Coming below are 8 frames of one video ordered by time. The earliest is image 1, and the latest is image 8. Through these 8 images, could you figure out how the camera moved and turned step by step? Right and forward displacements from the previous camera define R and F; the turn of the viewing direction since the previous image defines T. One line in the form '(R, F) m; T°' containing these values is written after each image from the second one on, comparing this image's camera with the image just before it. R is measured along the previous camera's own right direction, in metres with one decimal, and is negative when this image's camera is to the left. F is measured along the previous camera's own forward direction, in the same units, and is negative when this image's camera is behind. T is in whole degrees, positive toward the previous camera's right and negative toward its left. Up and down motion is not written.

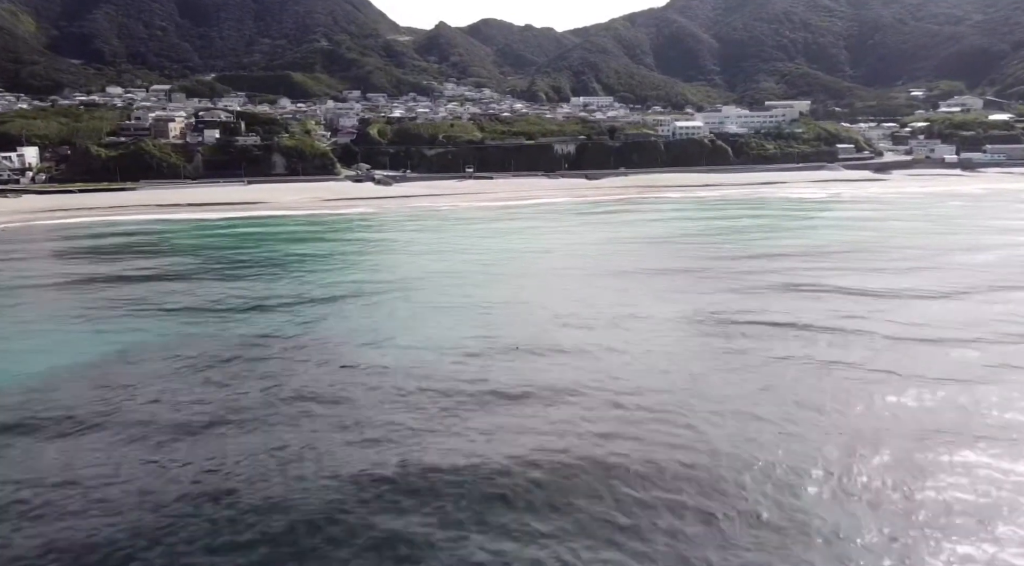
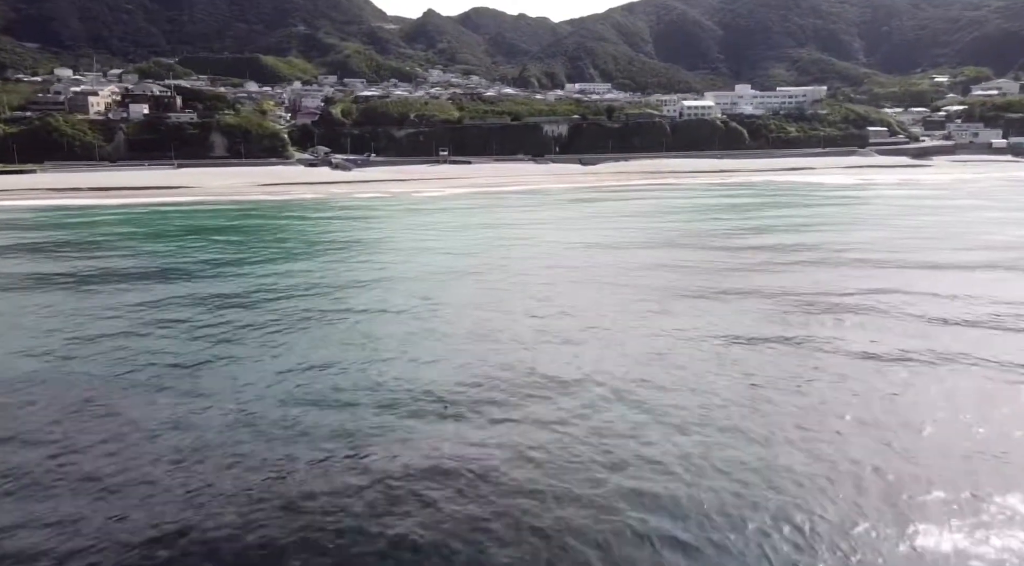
(+0.8, +7.0) m; 0°
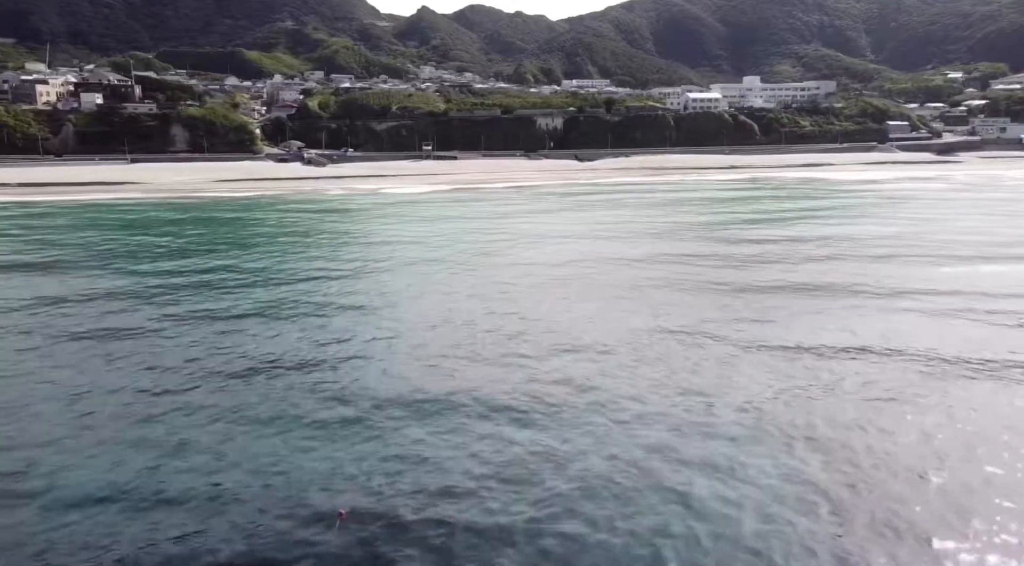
(+0.4, +3.6) m; 0°
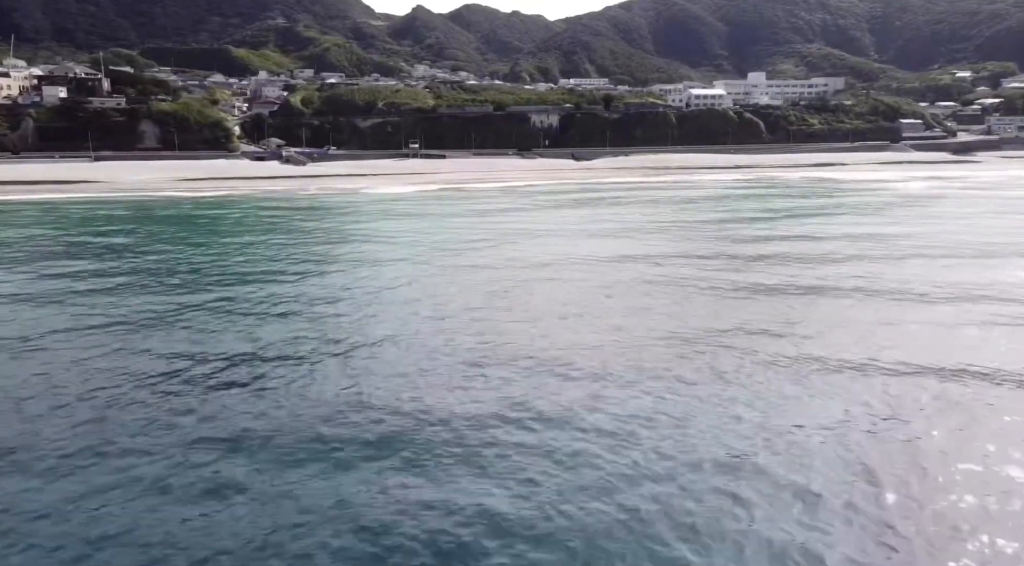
(+0.2, +2.3) m; 0°
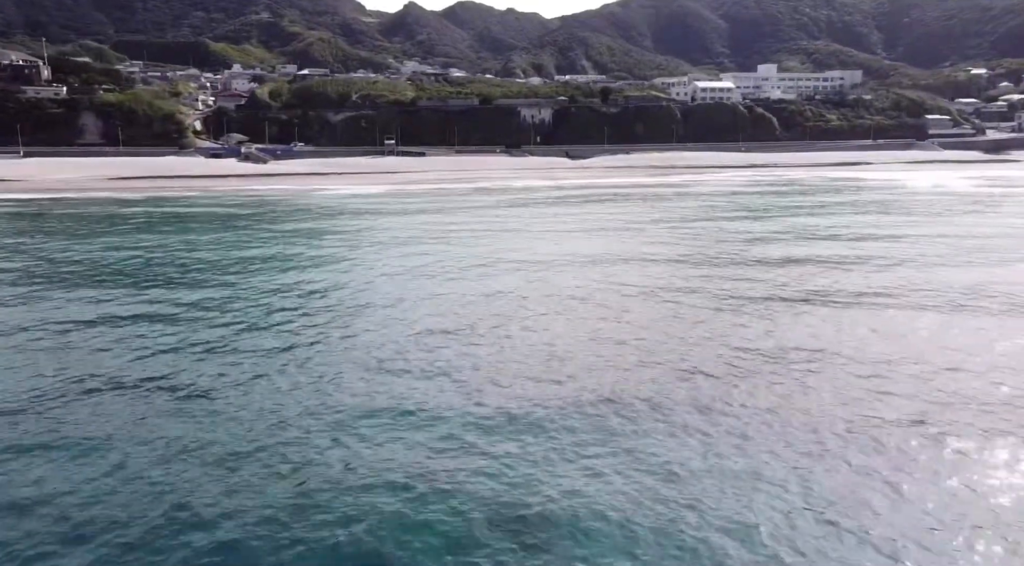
(+0.4, +3.7) m; 0°
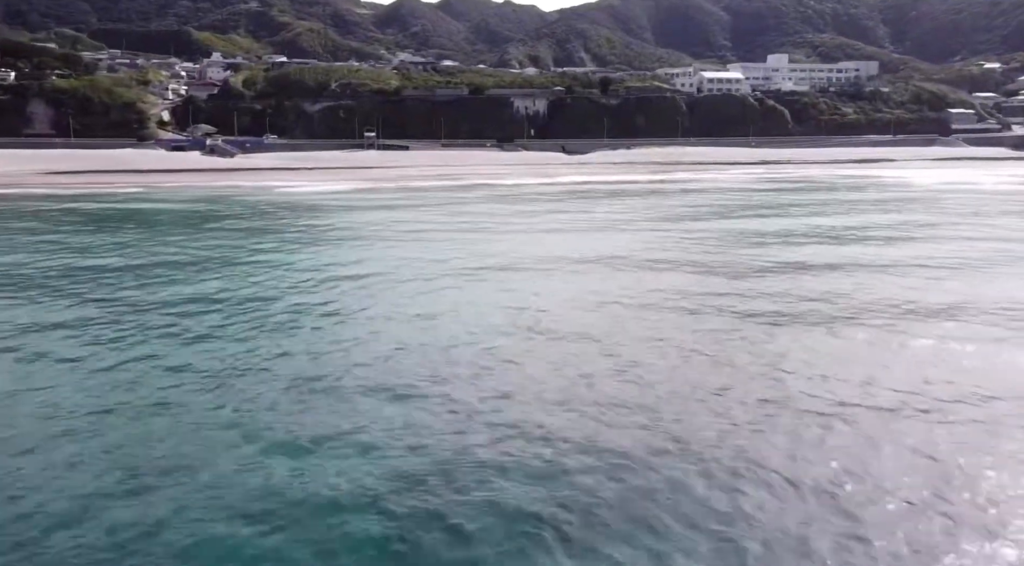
(+0.2, +2.6) m; 0°
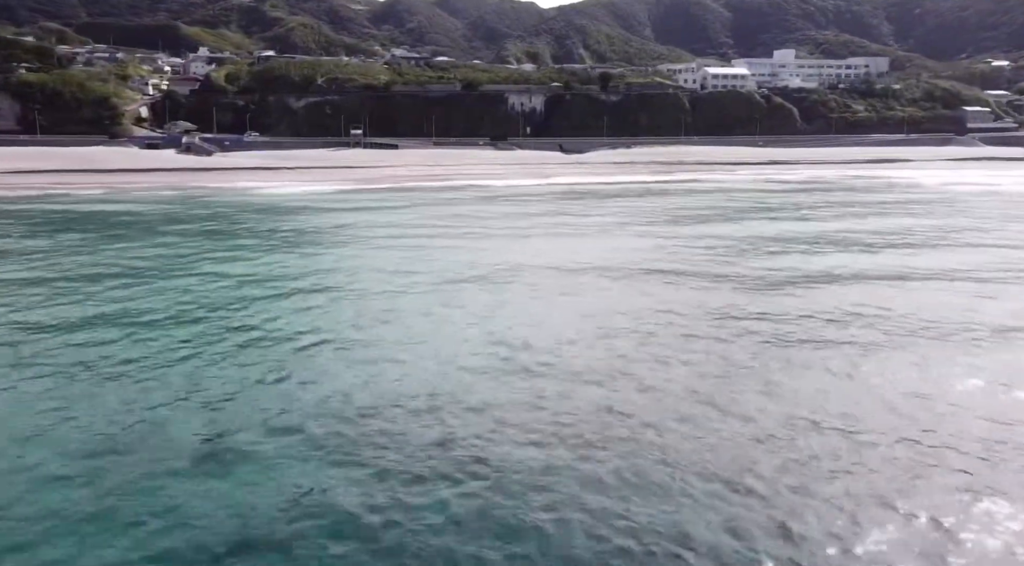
(+0.1, +1.6) m; 0°
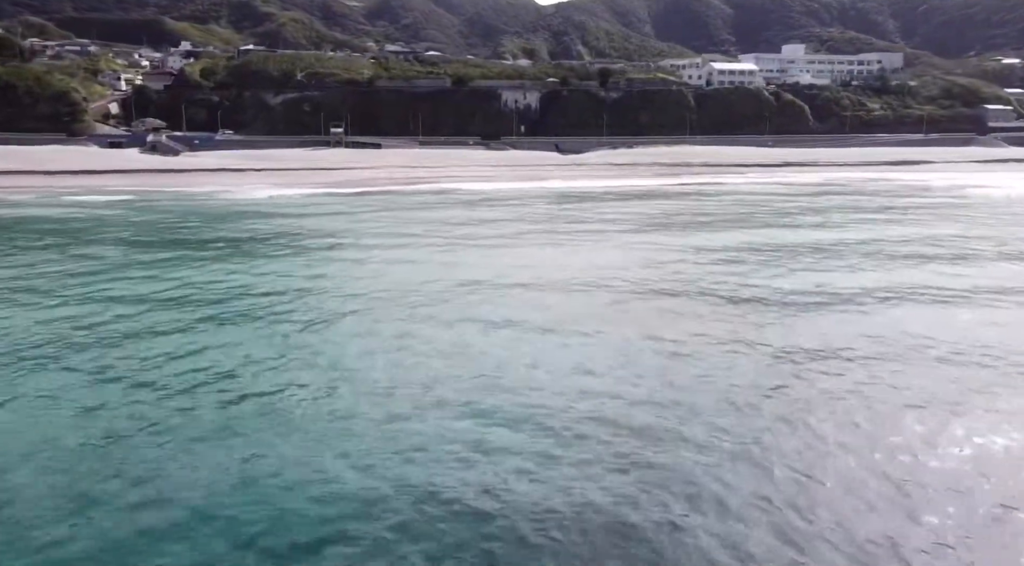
(+0.2, +2.0) m; 0°
